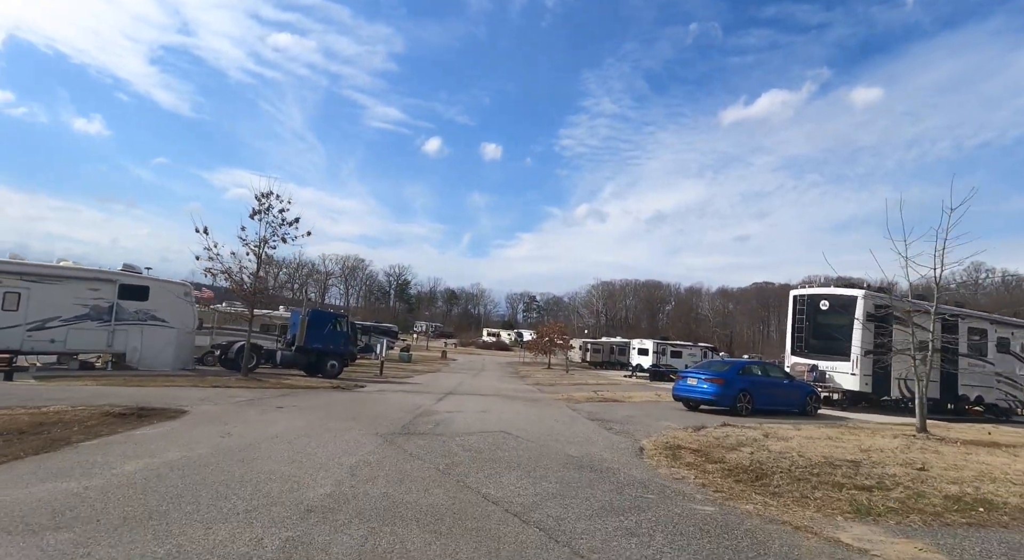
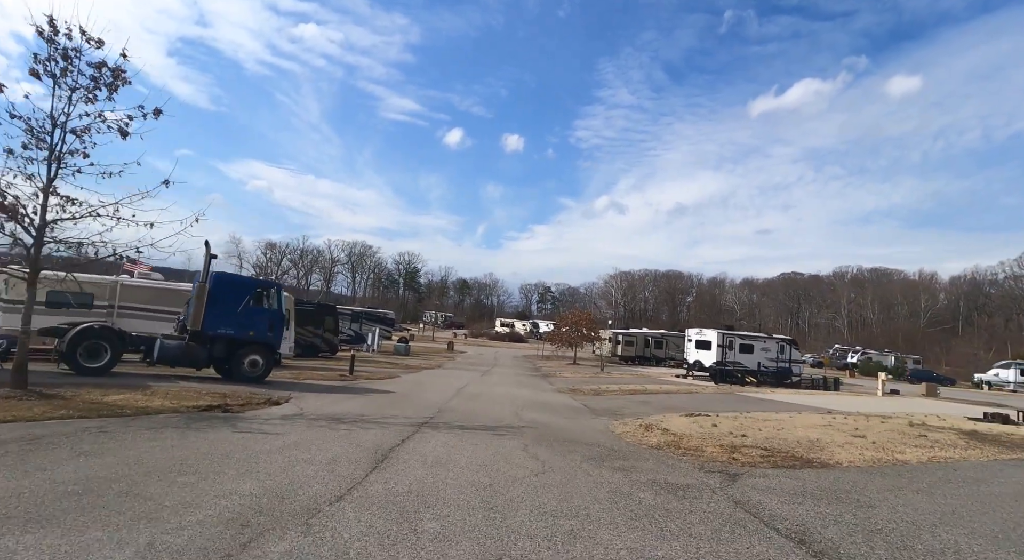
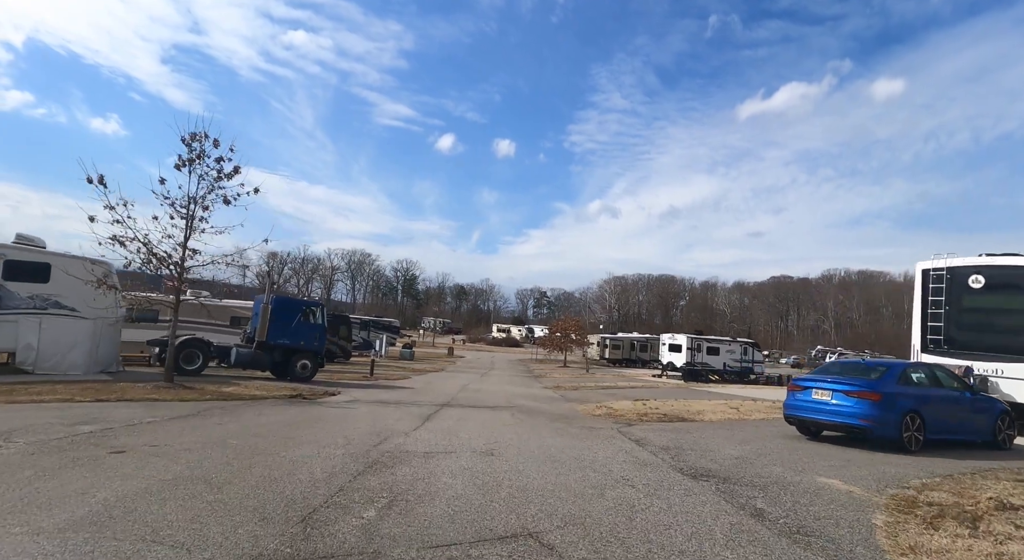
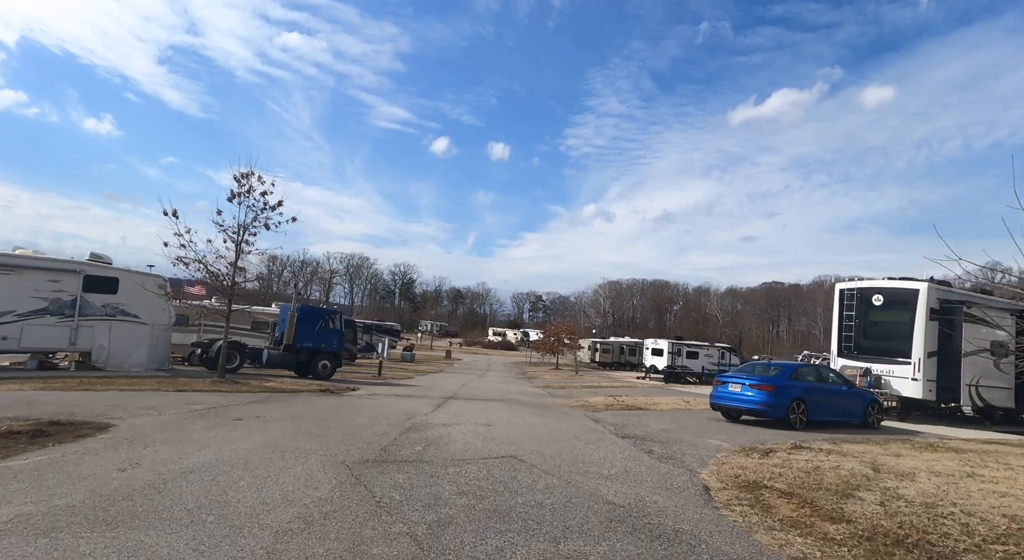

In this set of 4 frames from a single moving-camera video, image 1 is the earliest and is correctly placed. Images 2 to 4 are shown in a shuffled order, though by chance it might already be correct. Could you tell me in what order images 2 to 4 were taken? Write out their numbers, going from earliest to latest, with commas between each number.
4, 3, 2
